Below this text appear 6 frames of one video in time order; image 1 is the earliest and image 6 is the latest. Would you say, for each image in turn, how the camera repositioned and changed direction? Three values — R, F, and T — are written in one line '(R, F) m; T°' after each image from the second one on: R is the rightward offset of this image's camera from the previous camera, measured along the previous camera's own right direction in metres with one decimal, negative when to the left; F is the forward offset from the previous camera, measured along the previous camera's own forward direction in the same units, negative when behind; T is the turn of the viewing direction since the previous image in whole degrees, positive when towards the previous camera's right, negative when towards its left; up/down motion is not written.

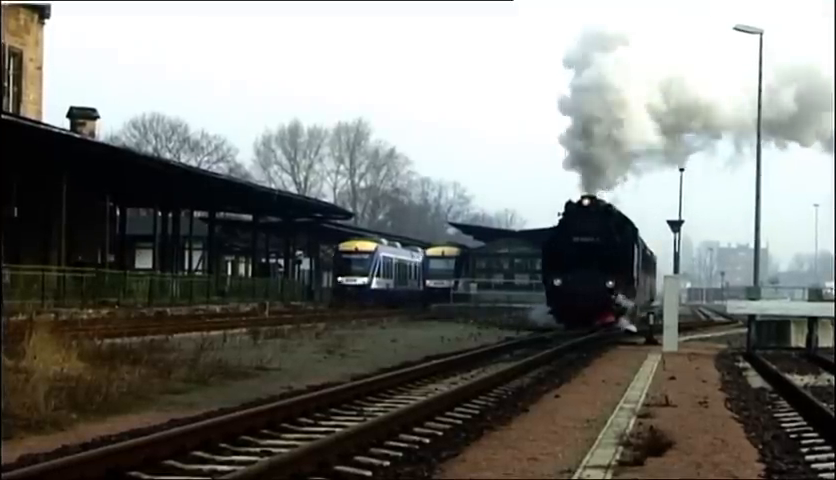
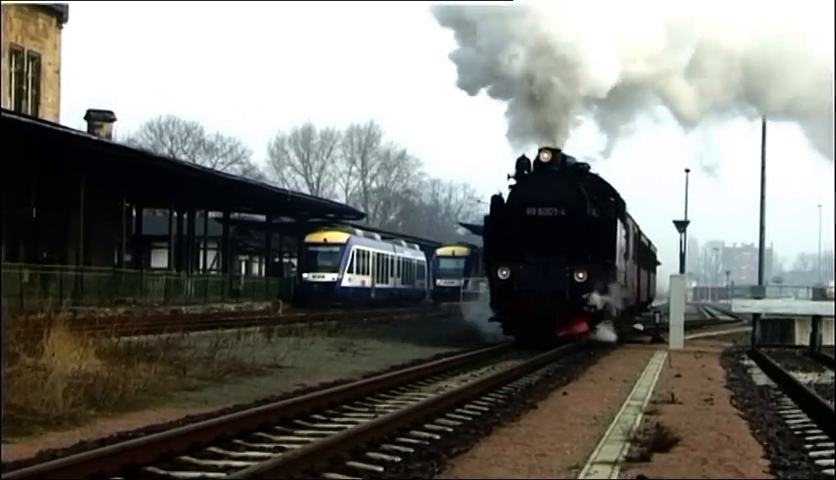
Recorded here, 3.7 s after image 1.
(0.0, -0.2) m; 0°
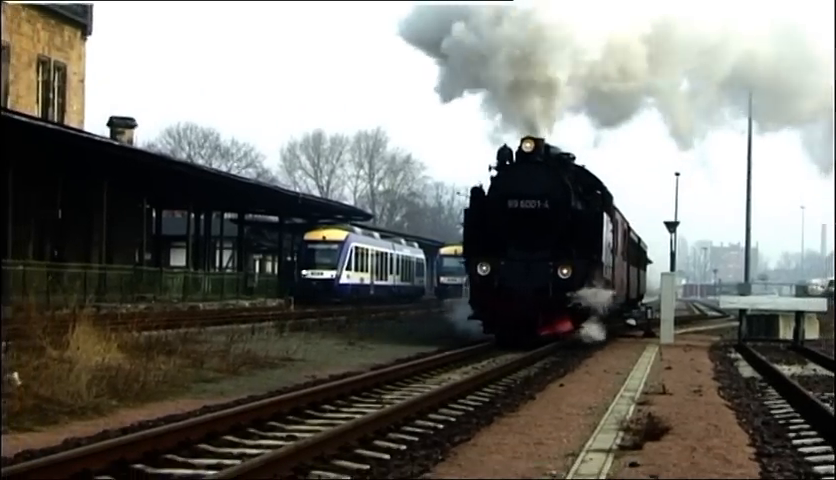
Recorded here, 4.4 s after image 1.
(0.0, -0.8) m; 0°
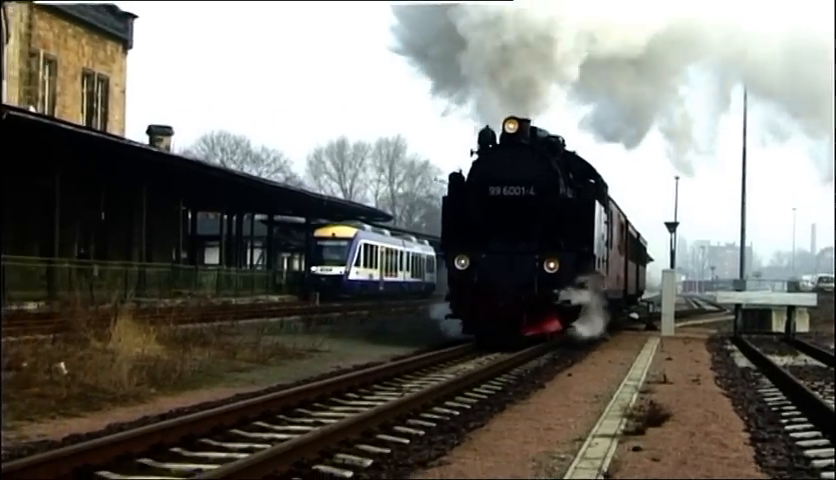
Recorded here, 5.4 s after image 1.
(-0.1, -1.0) m; -1°
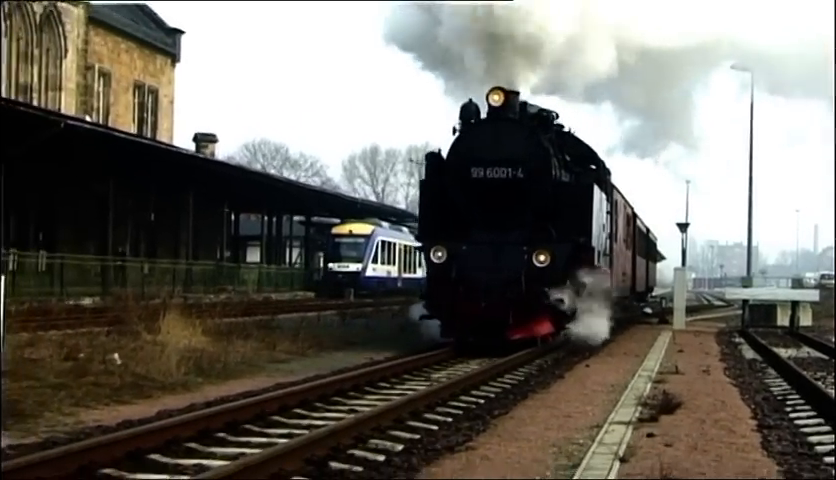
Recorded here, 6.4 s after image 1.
(-0.1, -1.1) m; -1°
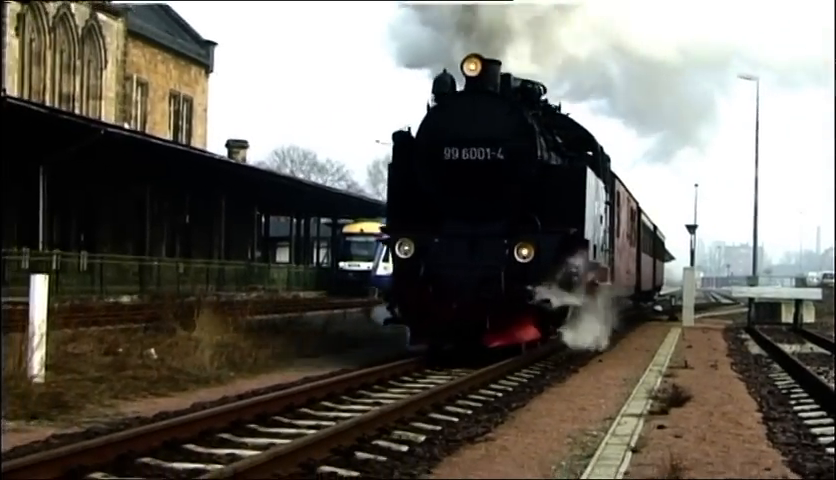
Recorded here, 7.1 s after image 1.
(-0.1, -0.8) m; -1°
